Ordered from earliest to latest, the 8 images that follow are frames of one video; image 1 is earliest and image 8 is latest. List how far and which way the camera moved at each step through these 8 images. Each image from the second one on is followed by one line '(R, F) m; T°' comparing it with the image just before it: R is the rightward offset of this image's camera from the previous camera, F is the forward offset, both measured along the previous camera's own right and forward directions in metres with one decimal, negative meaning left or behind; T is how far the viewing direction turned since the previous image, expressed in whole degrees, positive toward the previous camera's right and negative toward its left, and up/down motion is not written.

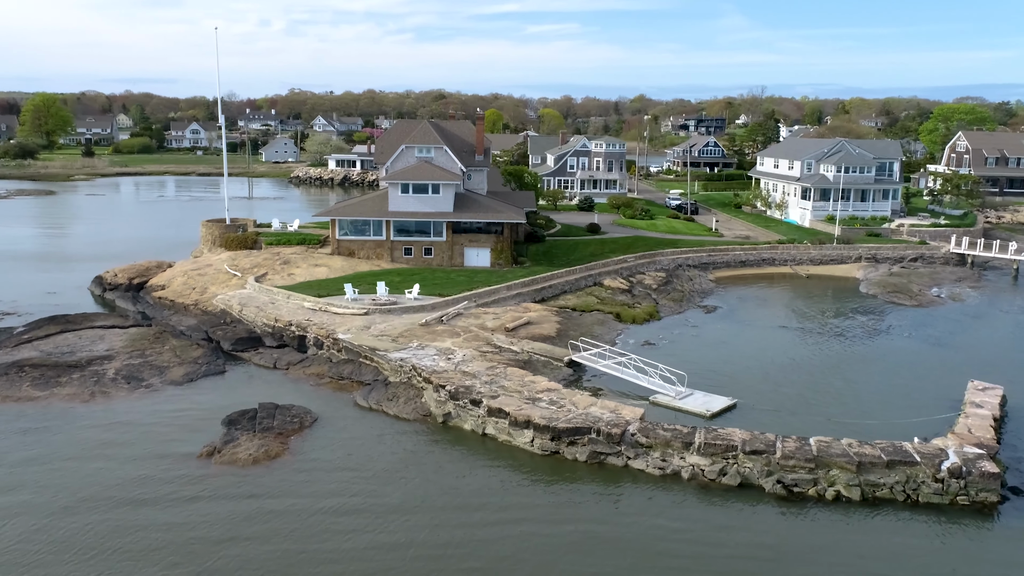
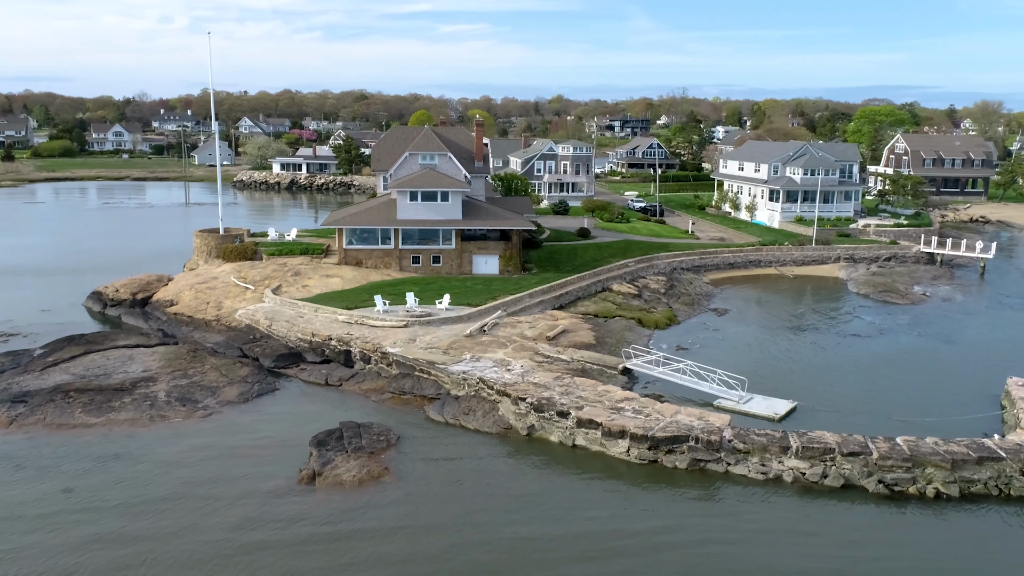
(-4.6, +0.1) m; +6°
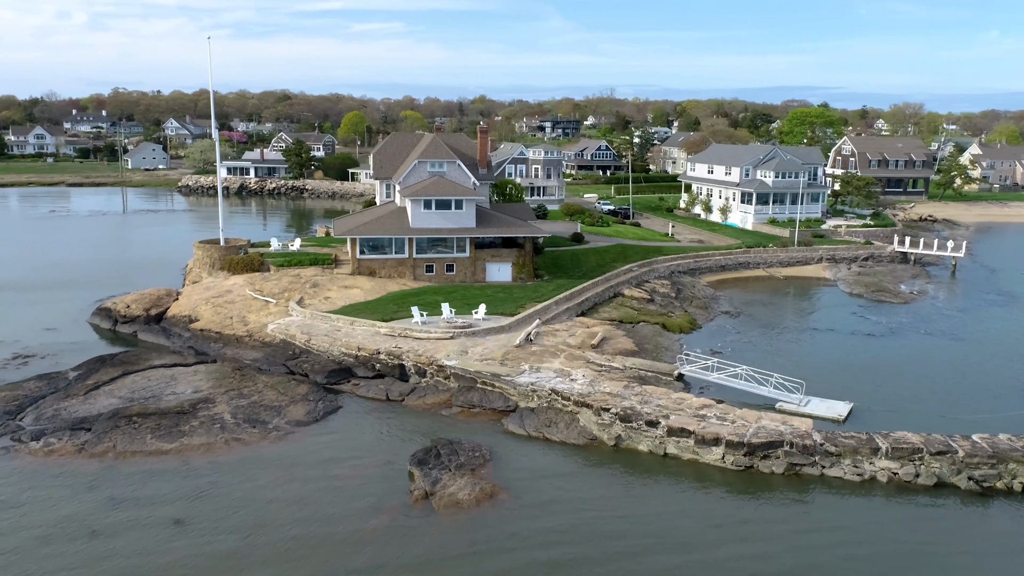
(-4.6, +0.1) m; +5°
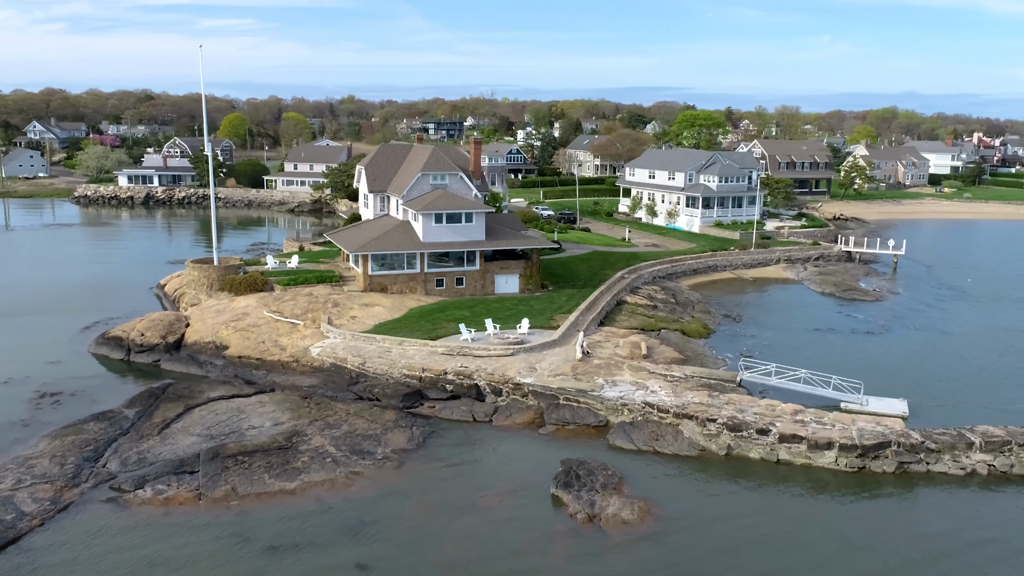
(-7.0, +0.4) m; +9°
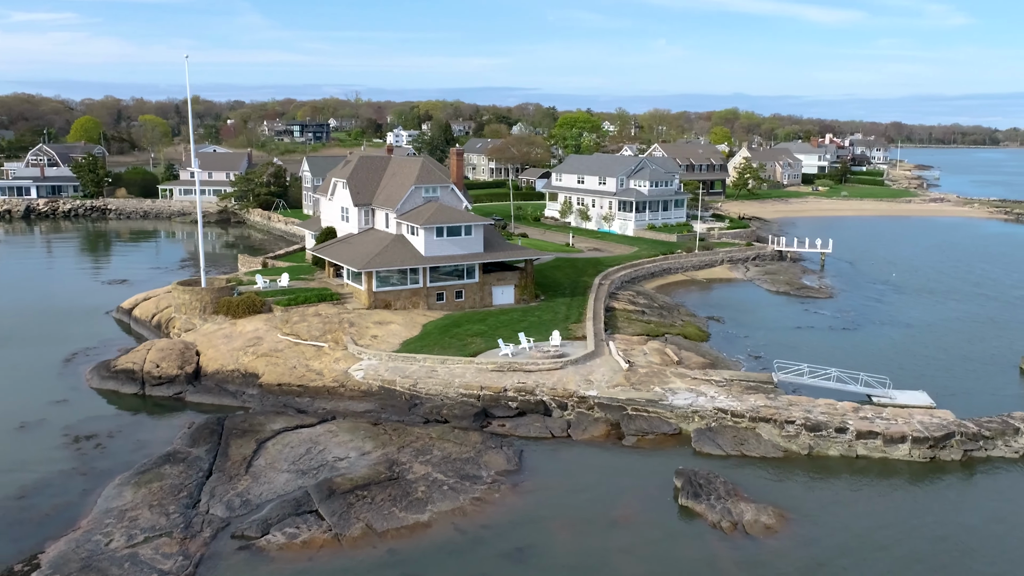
(-7.1, +0.5) m; +10°
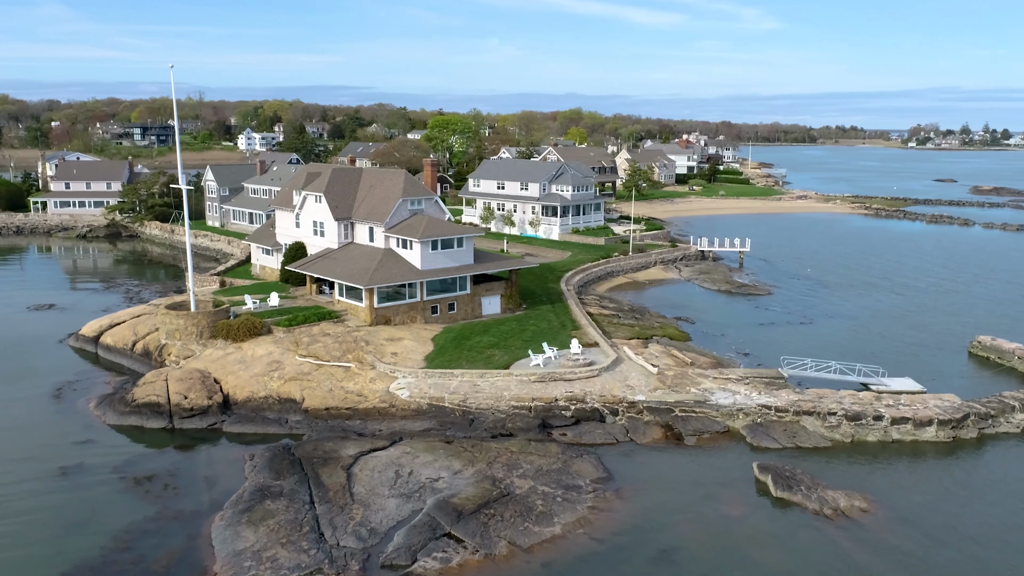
(-7.3, 0.0) m; +11°
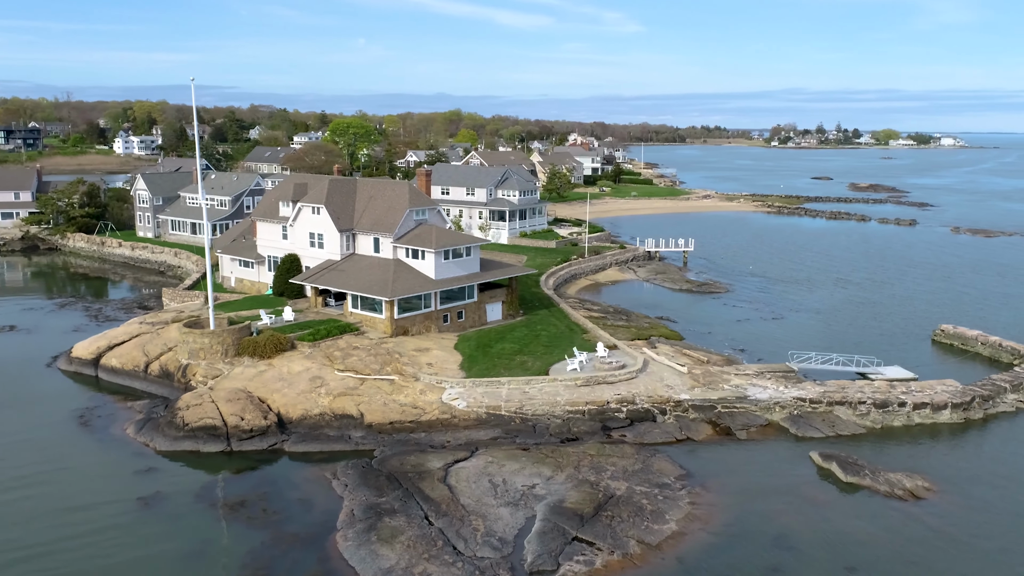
(-6.6, -0.4) m; +8°
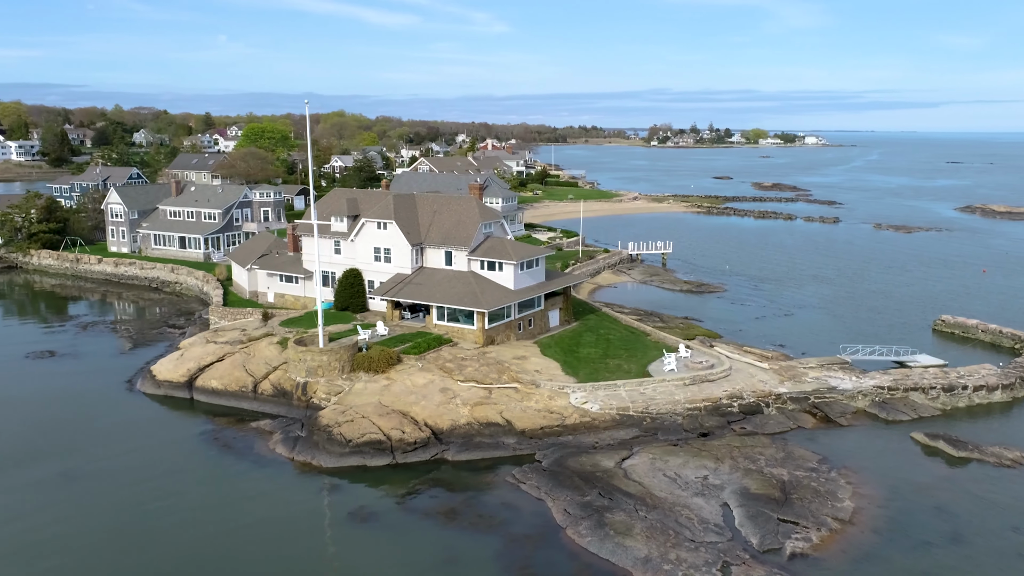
(-9.9, -1.5) m; +8°
